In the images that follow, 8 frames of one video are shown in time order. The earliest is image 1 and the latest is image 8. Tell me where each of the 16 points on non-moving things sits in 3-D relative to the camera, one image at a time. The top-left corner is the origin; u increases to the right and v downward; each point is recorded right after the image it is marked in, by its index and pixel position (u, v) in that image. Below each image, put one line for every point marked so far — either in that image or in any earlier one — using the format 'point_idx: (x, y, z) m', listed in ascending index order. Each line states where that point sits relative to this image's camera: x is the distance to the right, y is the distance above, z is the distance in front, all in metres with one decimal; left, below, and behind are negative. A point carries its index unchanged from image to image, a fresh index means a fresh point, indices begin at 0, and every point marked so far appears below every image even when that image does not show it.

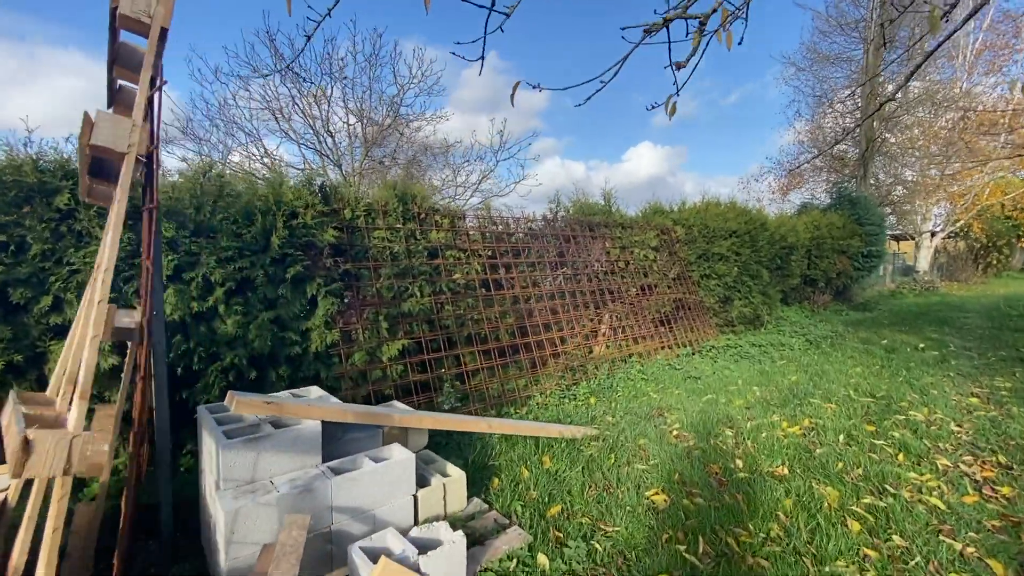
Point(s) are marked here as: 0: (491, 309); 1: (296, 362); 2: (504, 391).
0: (-0.3, -0.3, +7.0) m
1: (-2.4, -0.8, +5.4) m
2: (-0.1, -1.5, +6.8) m
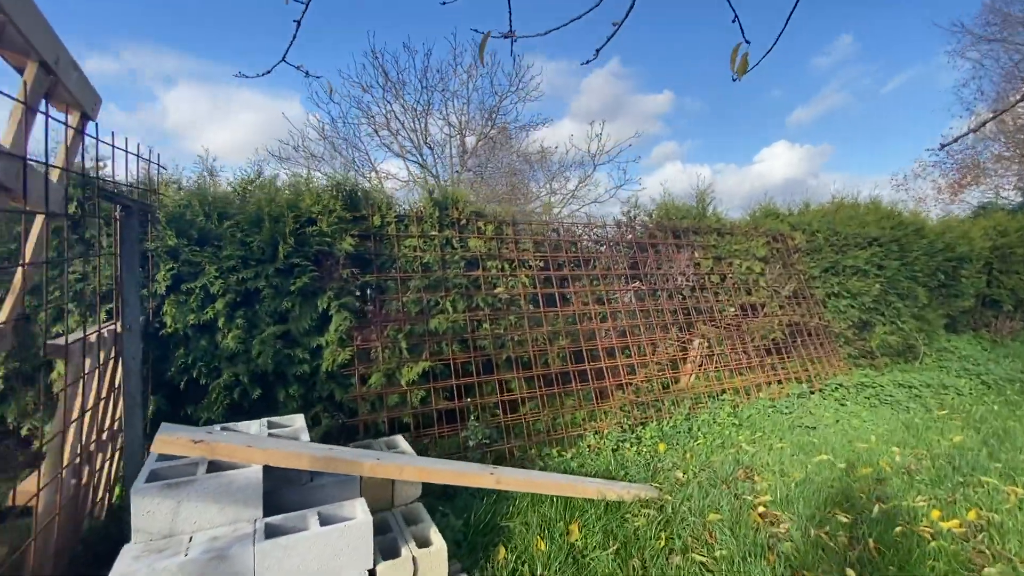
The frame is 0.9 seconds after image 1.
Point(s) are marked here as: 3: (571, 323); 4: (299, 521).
0: (+0.3, -0.5, +6.1) m
1: (-2.1, -0.9, +4.9) m
2: (+0.4, -1.7, +5.8) m
3: (+0.8, -0.5, +6.5) m
4: (-1.4, -1.5, +3.1) m
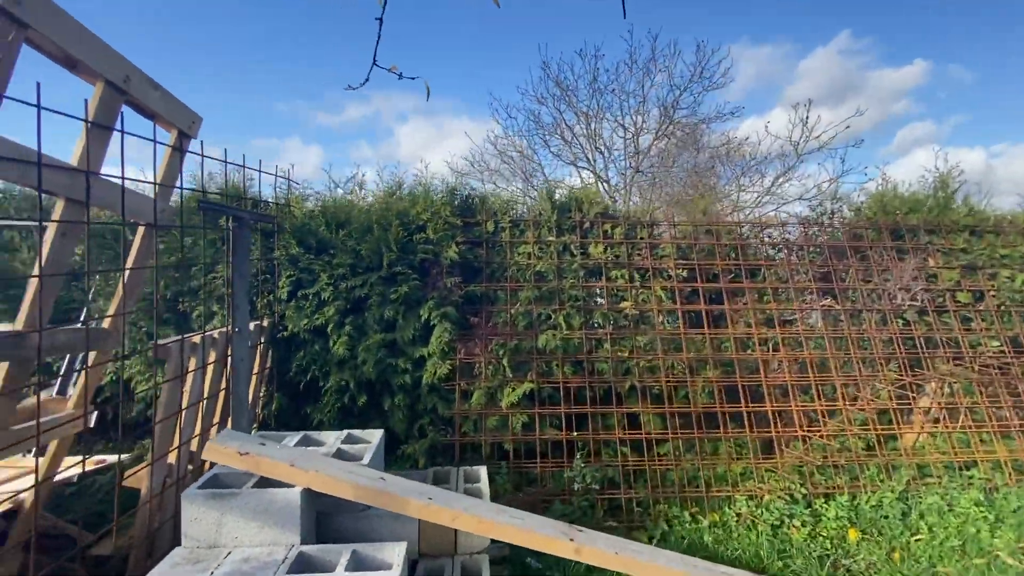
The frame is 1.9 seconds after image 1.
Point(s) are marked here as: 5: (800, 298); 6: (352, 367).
0: (+1.7, -0.7, +4.9) m
1: (-1.0, -1.0, +4.7) m
2: (+1.7, -1.8, +4.6) m
3: (+2.2, -0.7, +5.1) m
4: (-1.0, -1.5, +2.8) m
5: (+3.2, -0.1, +5.4) m
6: (-1.5, -0.8, +4.6) m
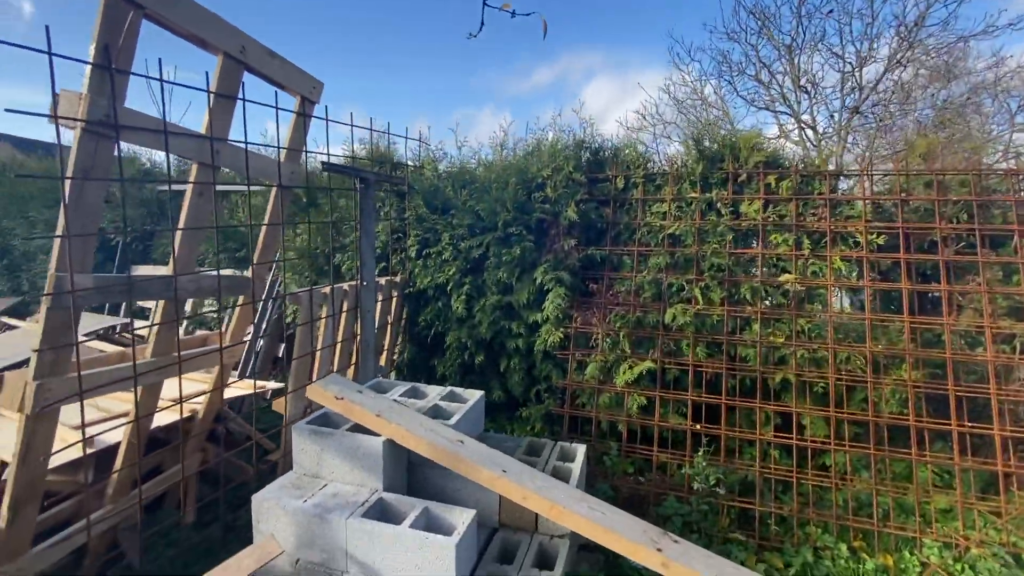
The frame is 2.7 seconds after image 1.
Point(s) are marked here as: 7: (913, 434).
0: (+2.7, -0.5, +3.8) m
1: (+0.1, -0.7, +4.6) m
2: (+2.5, -1.6, +3.6) m
3: (+3.3, -0.4, +3.8) m
4: (-0.6, -1.3, +2.8) m
5: (+4.3, +0.1, +3.7) m
6: (-0.4, -0.4, +4.7) m
7: (+3.0, -1.1, +3.6) m
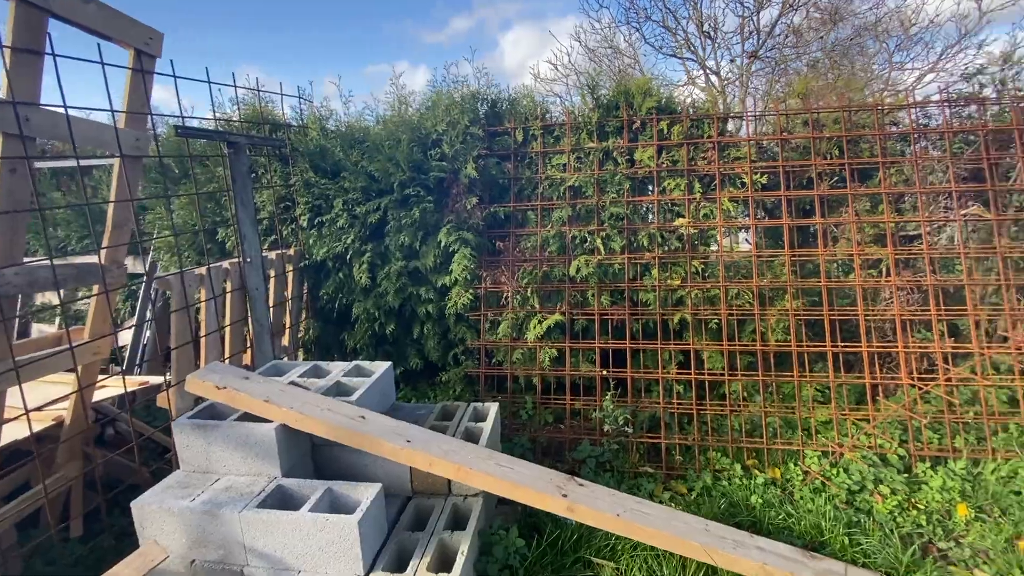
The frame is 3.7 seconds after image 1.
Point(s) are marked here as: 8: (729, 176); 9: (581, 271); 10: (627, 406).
0: (+1.9, 0.0, +4.0) m
1: (-0.7, -0.3, +4.5) m
2: (+1.9, -1.1, +3.9) m
3: (+2.5, +0.1, +4.1) m
4: (-1.2, -1.2, +2.7) m
5: (+3.5, +0.7, +4.0) m
6: (-1.3, -0.1, +4.5) m
7: (+2.3, -0.6, +3.9) m
8: (+1.9, +1.0, +4.2) m
9: (+0.6, +0.1, +4.2) m
10: (+1.0, -1.0, +4.0) m
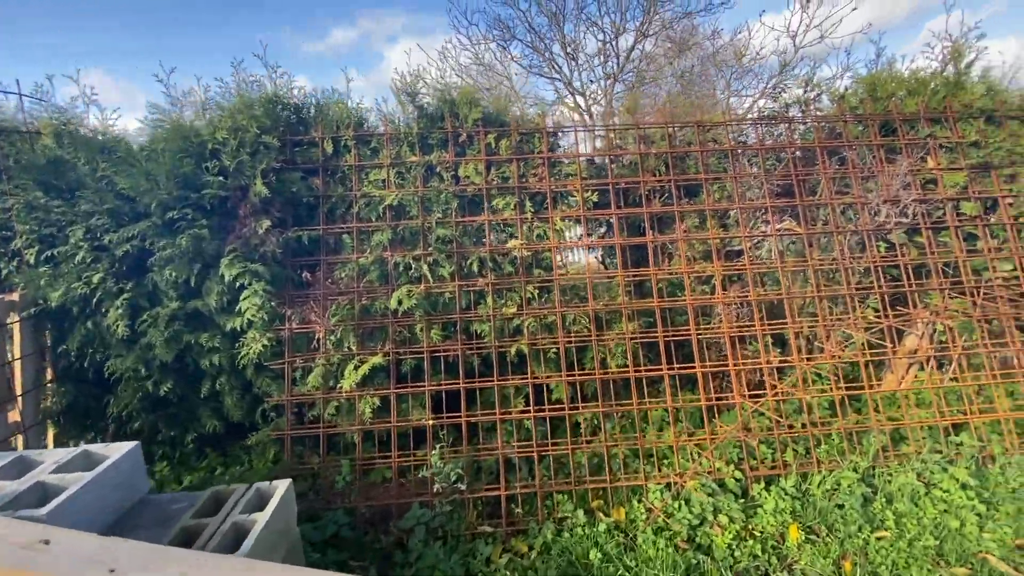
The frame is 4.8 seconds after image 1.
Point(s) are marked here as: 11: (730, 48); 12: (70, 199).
0: (+0.5, -0.1, +3.7) m
1: (-2.1, -0.7, +3.7) m
2: (+0.6, -1.3, +3.6) m
3: (+1.1, -0.1, +3.9) m
4: (-2.2, -1.4, +1.8) m
5: (+2.0, +0.6, +4.1) m
6: (-2.7, -0.4, +3.5) m
7: (+0.9, -0.7, +3.7) m
8: (+0.4, +0.8, +3.9) m
9: (-0.8, -0.1, +3.6) m
10: (-0.4, -1.2, +3.5) m
11: (+4.1, +4.6, +9.2) m
12: (-3.2, +0.6, +3.4) m
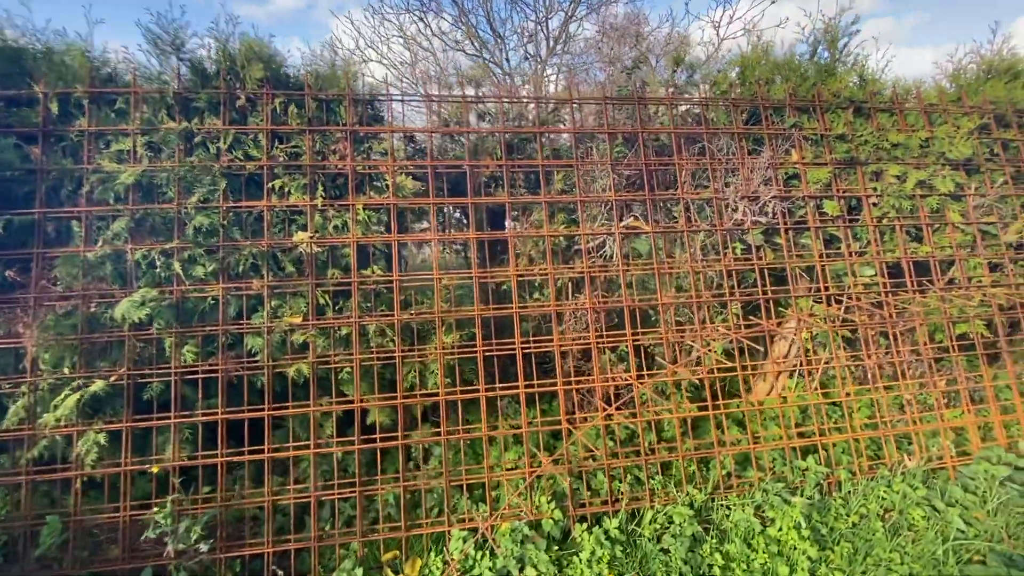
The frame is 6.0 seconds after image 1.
0: (-0.8, -0.2, +3.1) m
1: (-3.5, -0.7, +2.8) m
2: (-0.8, -1.4, +3.0) m
3: (-0.3, -0.1, +3.3) m
4: (-3.3, -1.5, +0.9) m
5: (+0.7, +0.5, +3.6) m
6: (-4.0, -0.4, +2.6) m
7: (-0.4, -0.8, +3.1) m
8: (-0.9, +0.8, +3.2) m
9: (-2.1, -0.1, +2.8) m
10: (-1.7, -1.3, +2.8) m
11: (+2.3, +4.7, +8.7) m
12: (-4.4, +0.6, +2.4) m
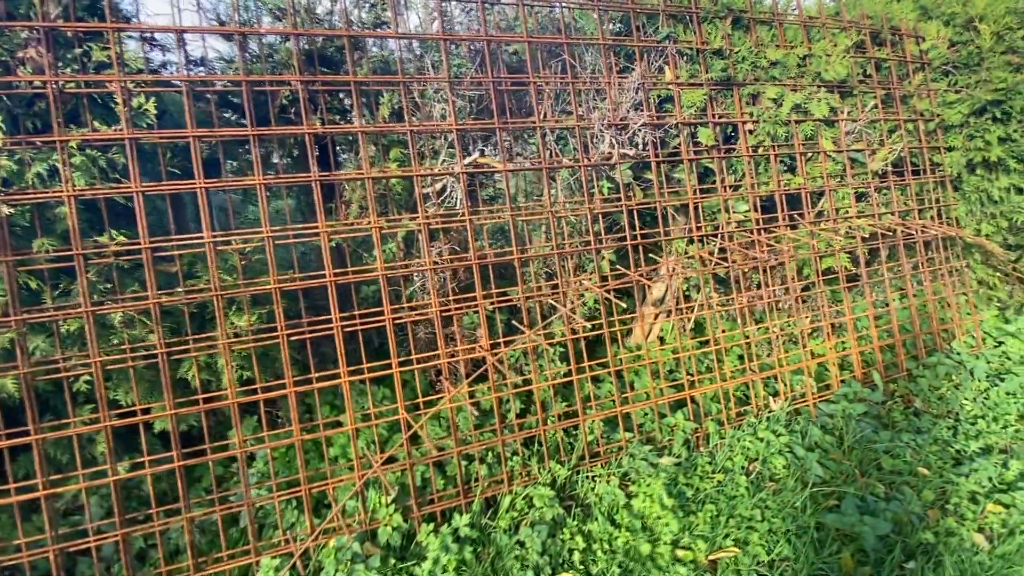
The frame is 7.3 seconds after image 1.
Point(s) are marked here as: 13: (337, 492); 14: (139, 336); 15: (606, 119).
0: (-1.8, 0.0, +2.3) m
1: (-4.3, -0.7, +1.6) m
2: (-1.6, -1.2, +2.3) m
3: (-1.3, +0.1, +2.6) m
4: (-3.8, -1.8, -0.1) m
5: (-0.4, +0.8, +2.9) m
6: (-4.8, -0.6, +1.3) m
7: (-1.3, -0.6, +2.4) m
8: (-1.9, +0.9, +2.3) m
9: (-3.0, -0.1, +1.8) m
10: (-2.5, -1.2, +2.0) m
11: (+0.1, +5.7, +7.6) m
12: (-5.2, +0.4, +0.9) m
13: (-0.9, -1.0, +2.6) m
14: (-1.7, -0.2, +2.3) m
15: (+0.6, +1.1, +3.1) m
